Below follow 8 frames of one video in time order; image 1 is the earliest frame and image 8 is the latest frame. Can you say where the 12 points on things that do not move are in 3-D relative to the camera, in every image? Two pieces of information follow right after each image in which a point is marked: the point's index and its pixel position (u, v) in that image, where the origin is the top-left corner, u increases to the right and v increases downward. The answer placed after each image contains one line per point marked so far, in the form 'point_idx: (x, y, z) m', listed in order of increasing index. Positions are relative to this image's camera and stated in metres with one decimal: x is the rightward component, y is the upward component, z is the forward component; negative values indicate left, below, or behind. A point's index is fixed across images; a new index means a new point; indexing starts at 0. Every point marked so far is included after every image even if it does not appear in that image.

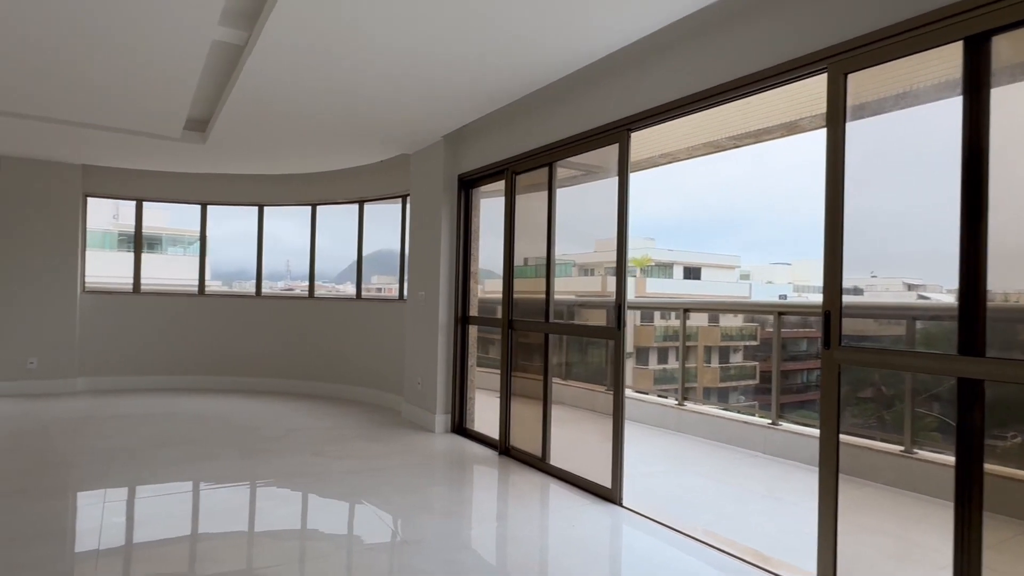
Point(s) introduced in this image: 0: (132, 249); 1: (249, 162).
0: (-4.3, +0.5, +7.2) m
1: (-2.7, +1.3, +6.6) m
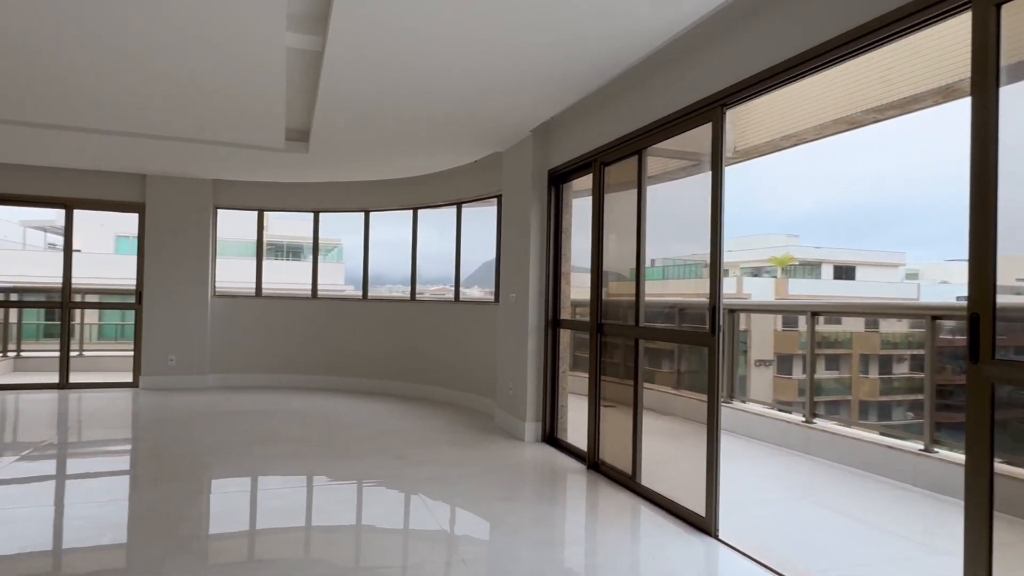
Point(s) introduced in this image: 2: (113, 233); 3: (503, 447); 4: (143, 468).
0: (-3.1, +0.4, +7.7) m
1: (-1.7, +1.3, +6.8) m
2: (-4.6, +0.7, +7.2) m
3: (0.0, -1.3, +5.1) m
4: (-3.0, -1.3, +5.0) m
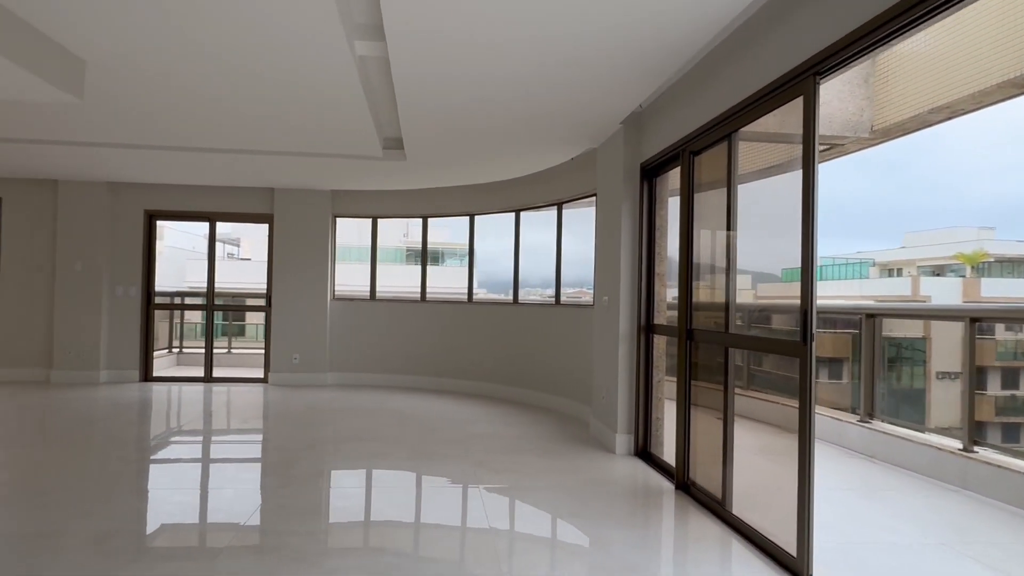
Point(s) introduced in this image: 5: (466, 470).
0: (-1.8, +0.4, +8.1) m
1: (-0.7, +1.3, +6.8) m
2: (-3.3, +0.6, +8.0) m
3: (+0.6, -1.3, +4.8) m
4: (-2.3, -1.4, +5.4) m
5: (-0.3, -1.4, +4.6) m
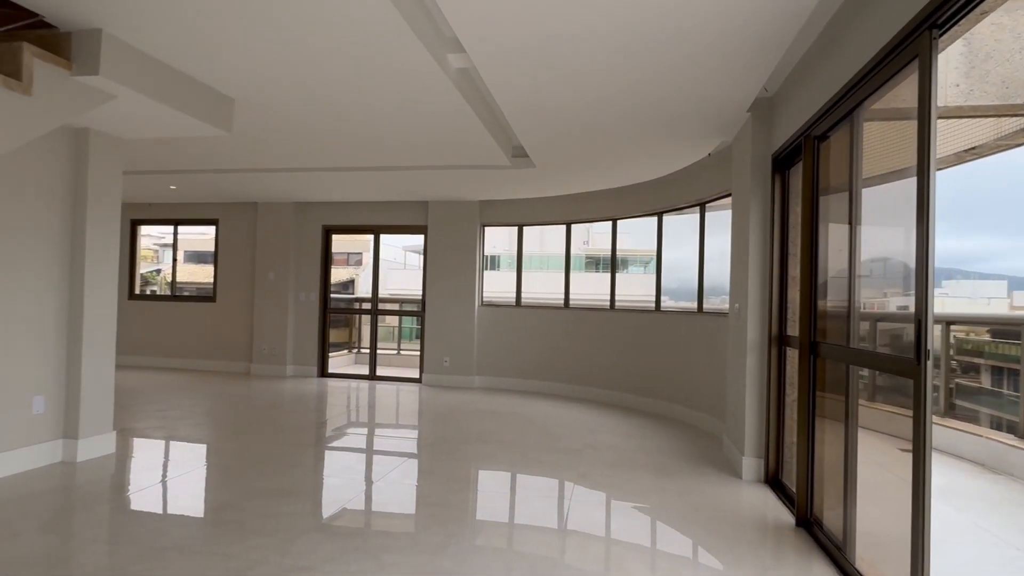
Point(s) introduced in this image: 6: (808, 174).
0: (+0.1, +0.3, +8.2) m
1: (+0.8, +1.2, +6.7) m
2: (-1.4, +0.5, +8.6) m
3: (+1.5, -1.4, +4.3) m
4: (-1.2, -1.4, +5.8) m
5: (+0.5, -1.4, +4.4) m
6: (+1.7, +0.6, +3.5) m
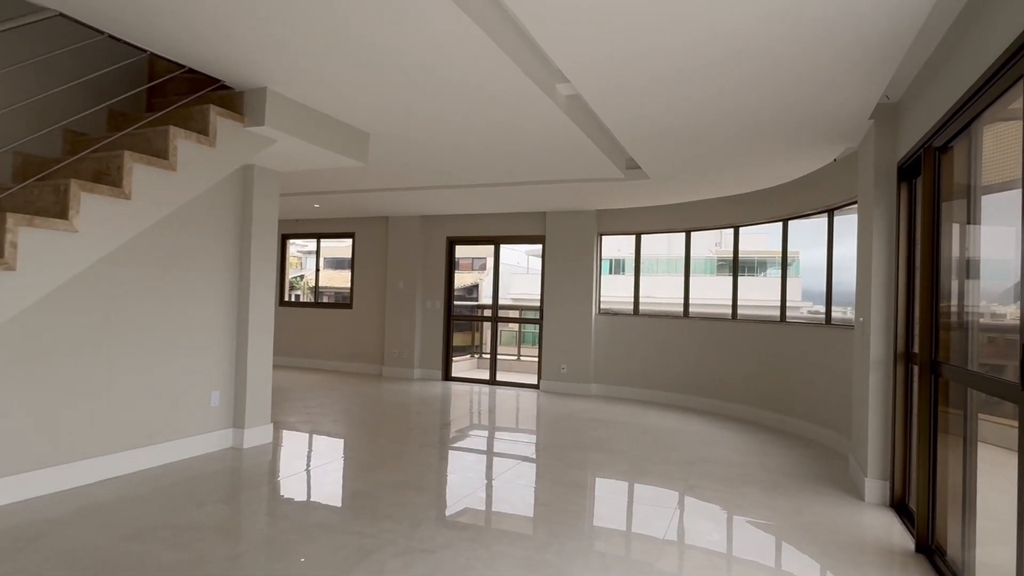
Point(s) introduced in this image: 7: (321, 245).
0: (+1.7, +0.2, +8.3) m
1: (+2.1, +1.1, +6.7) m
2: (+0.2, +0.4, +8.9) m
3: (+2.2, -1.5, +4.2) m
4: (-0.1, -1.5, +6.1) m
5: (+1.3, -1.5, +4.4) m
6: (+2.3, +0.6, +3.3) m
7: (-3.2, +0.7, +10.2) m
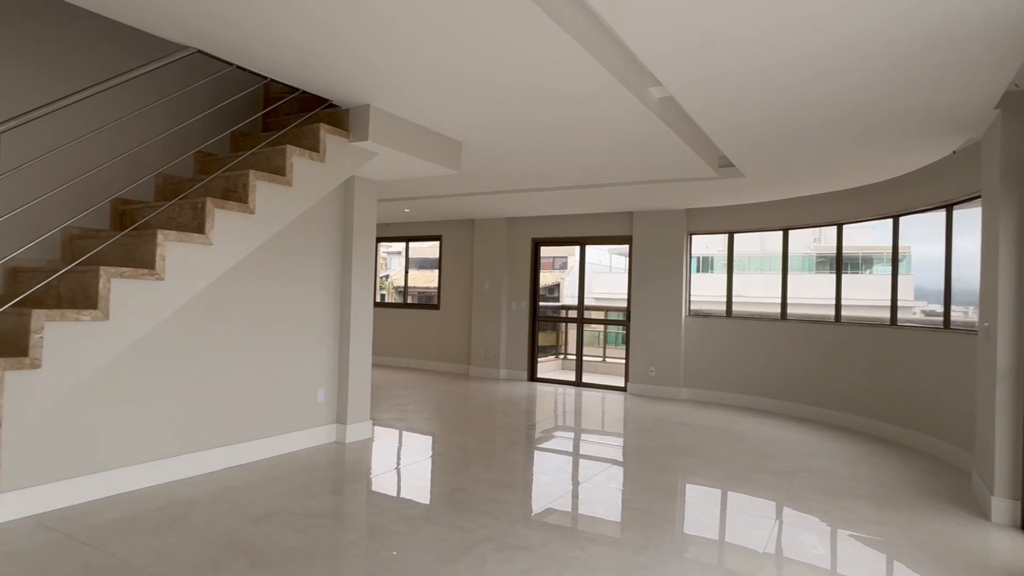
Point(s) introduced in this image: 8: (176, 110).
0: (+2.8, +0.2, +8.0) m
1: (+3.0, +1.1, +6.3) m
2: (+1.5, +0.4, +8.8) m
3: (+2.8, -1.5, +3.9) m
4: (+0.8, -1.5, +6.1) m
5: (+2.0, -1.5, +4.3) m
6: (+2.7, +0.5, +3.0) m
7: (-1.8, +0.7, +10.6) m
8: (-2.4, +1.3, +4.4) m
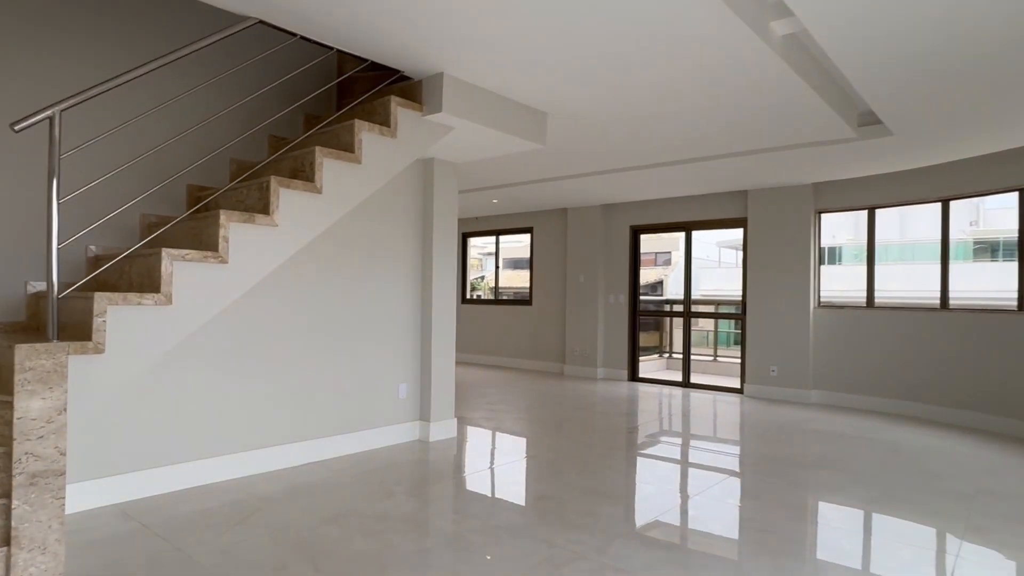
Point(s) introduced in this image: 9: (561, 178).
0: (+3.9, +0.3, +6.9) m
1: (+3.9, +1.2, +5.3) m
2: (+2.8, +0.5, +7.9) m
3: (+3.4, -1.3, +2.8) m
4: (+1.7, -1.4, +5.3) m
5: (+2.6, -1.4, +3.3) m
6: (+3.1, +0.7, +2.0) m
7: (-0.2, +0.8, +10.2) m
8: (-1.8, +1.4, +4.1) m
9: (+0.6, +1.2, +6.7) m
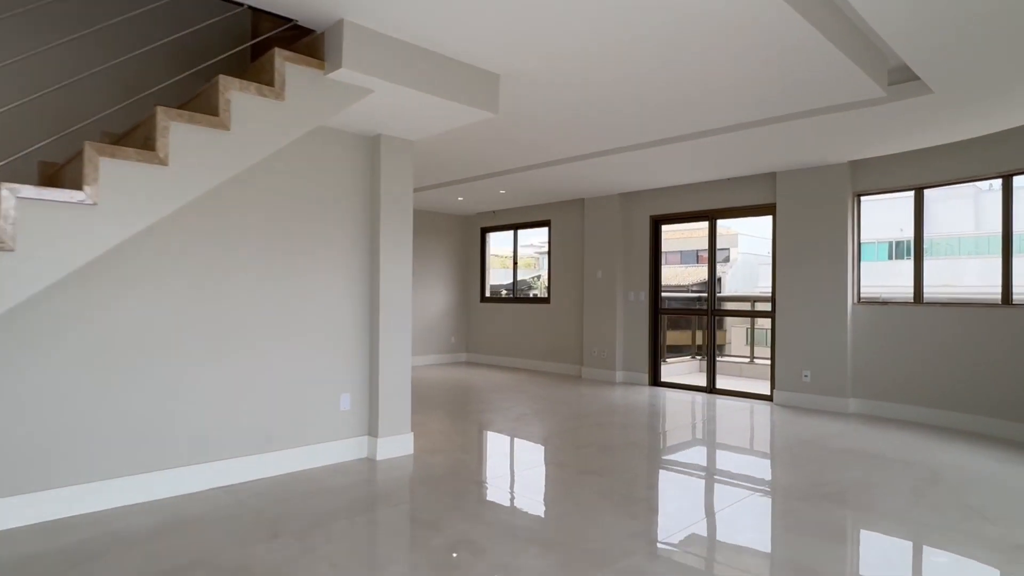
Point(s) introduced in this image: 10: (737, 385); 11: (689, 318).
0: (+3.9, +0.4, +6.0) m
1: (+3.7, +1.3, +4.4) m
2: (+2.8, +0.6, +7.1) m
3: (+3.0, -1.3, +2.0) m
4: (+1.6, -1.4, +4.6) m
5: (+2.3, -1.3, +2.6) m
6: (+2.7, +0.8, +1.2) m
7: (+0.1, +0.8, +9.6) m
8: (-2.0, +1.4, +3.7) m
9: (+0.5, +1.3, +6.1) m
10: (+2.7, -1.2, +7.3) m
11: (+2.2, -0.4, +7.7) m
